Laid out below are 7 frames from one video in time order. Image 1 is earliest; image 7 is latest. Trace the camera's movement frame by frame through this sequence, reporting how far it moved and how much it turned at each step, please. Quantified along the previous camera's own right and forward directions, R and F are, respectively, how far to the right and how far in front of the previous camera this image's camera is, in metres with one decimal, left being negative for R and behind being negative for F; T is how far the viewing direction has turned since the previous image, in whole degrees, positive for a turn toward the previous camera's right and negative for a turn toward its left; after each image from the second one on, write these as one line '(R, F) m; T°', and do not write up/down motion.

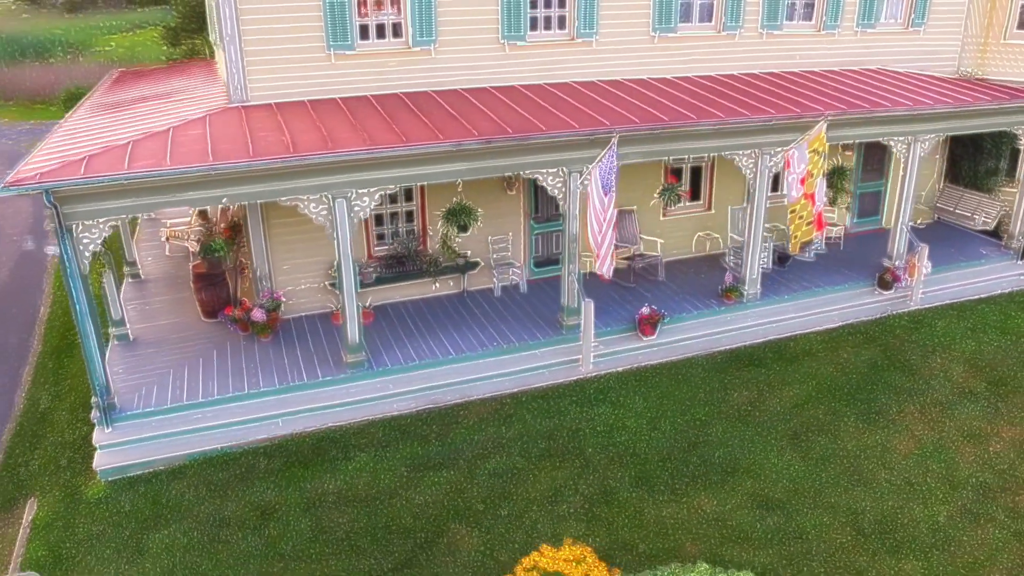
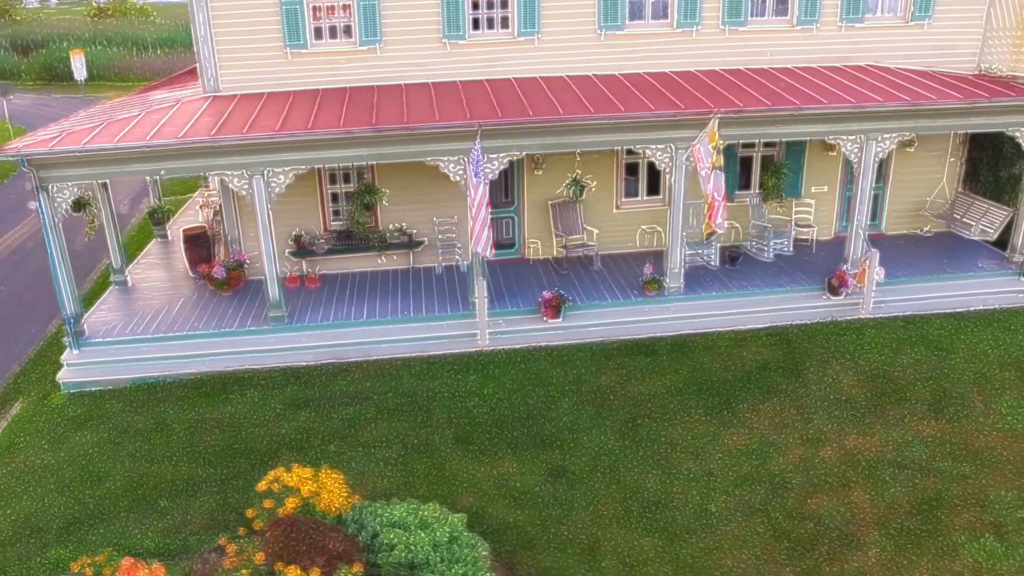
(+3.8, -0.4) m; -15°
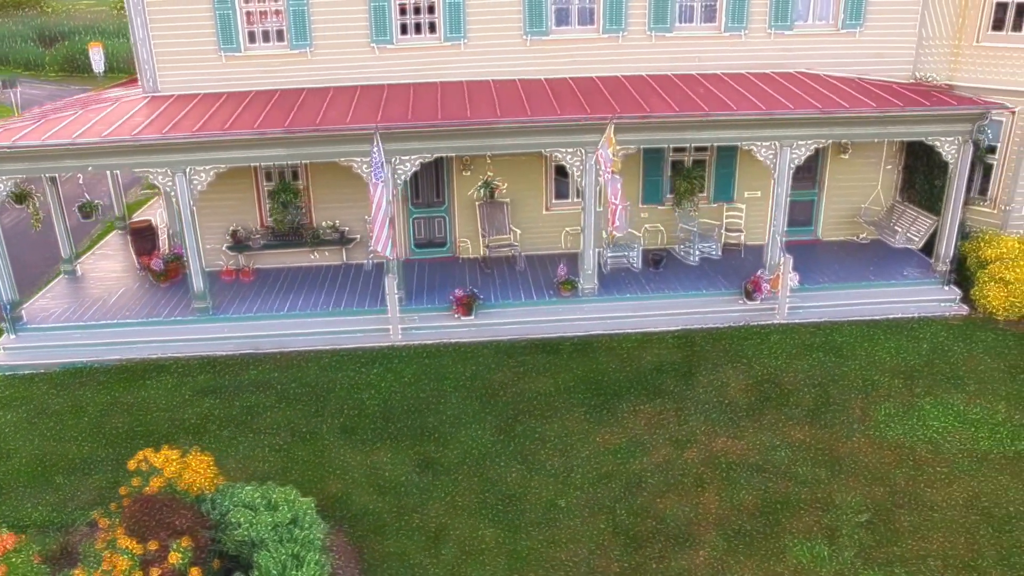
(+1.7, -0.3) m; -3°
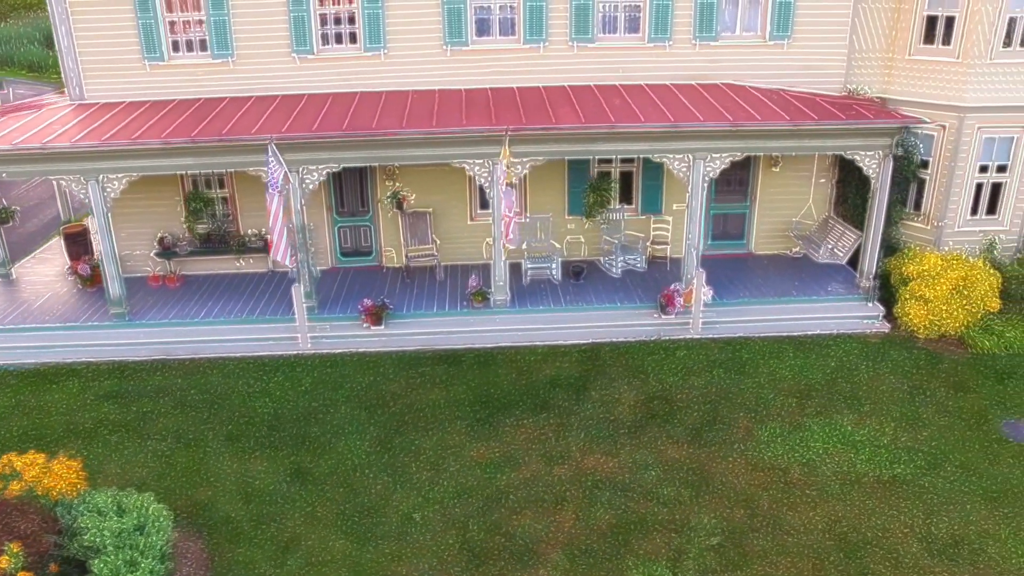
(+1.6, 0.0) m; -2°
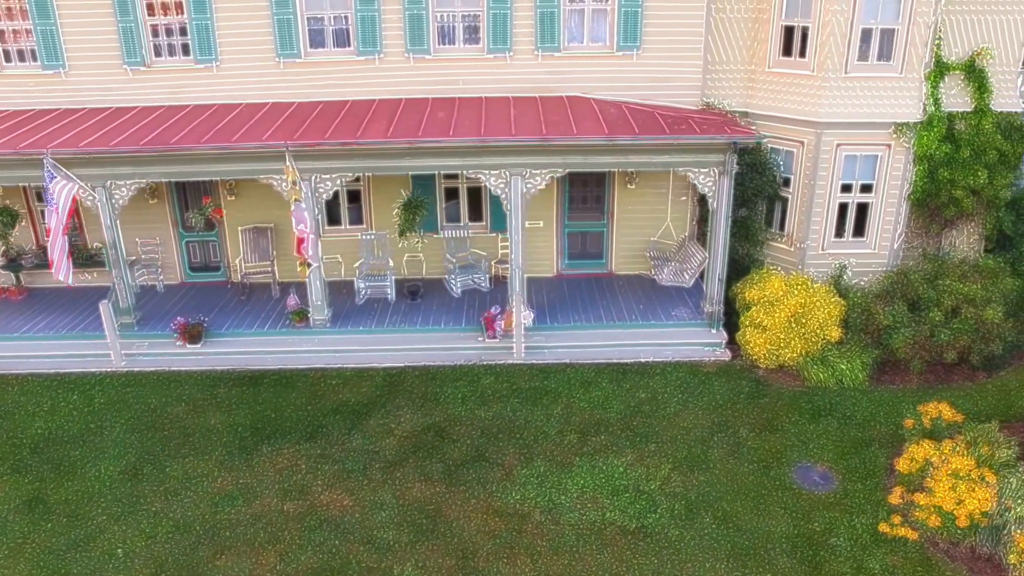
(+3.0, +0.5) m; -4°
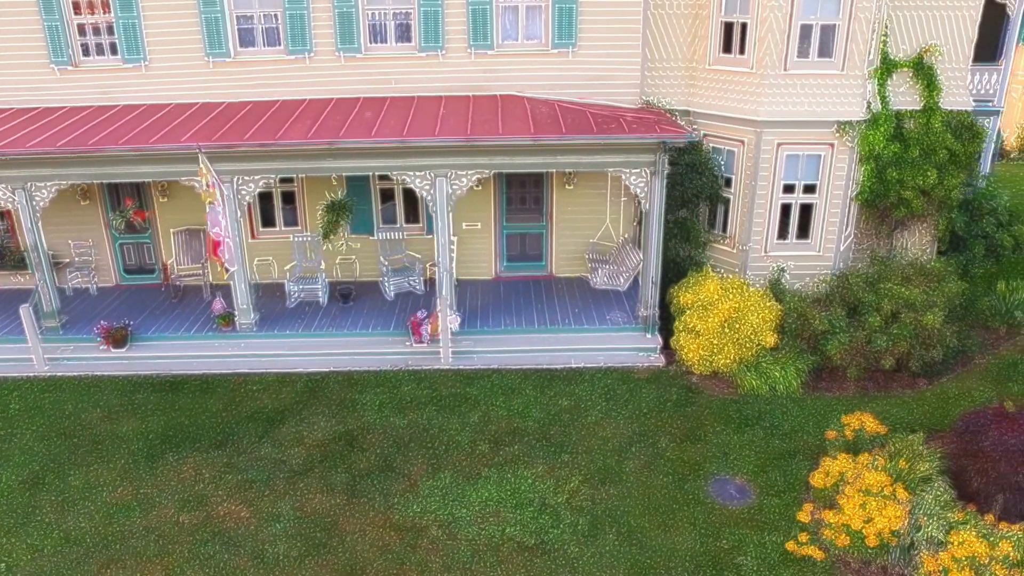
(+1.0, +0.2) m; -1°
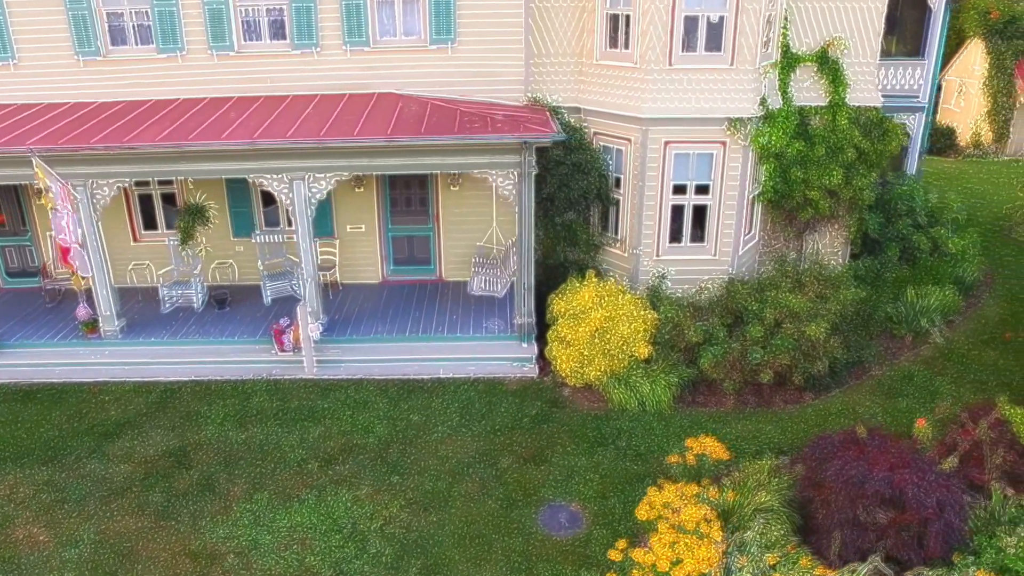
(+1.9, +0.5) m; -2°
